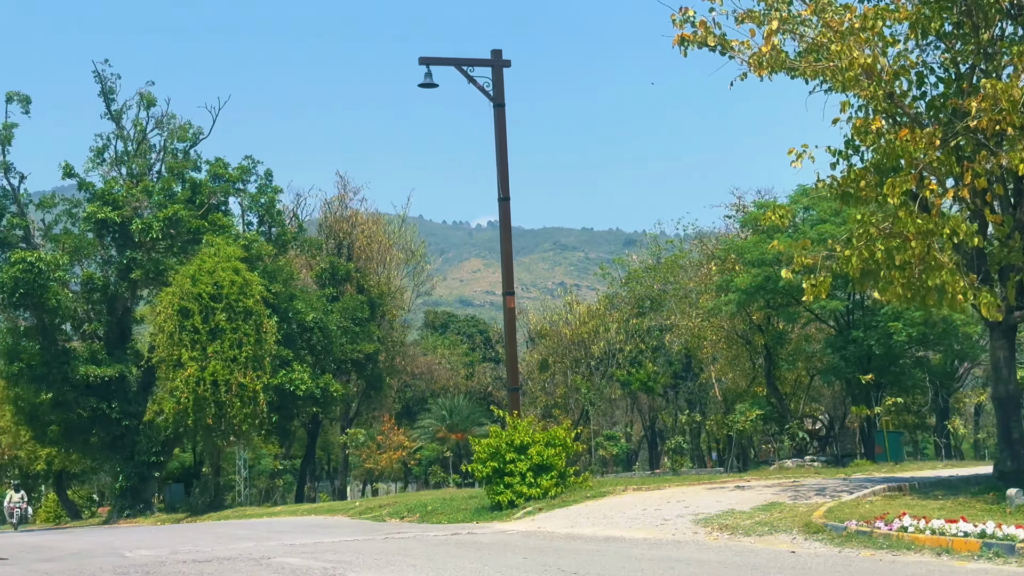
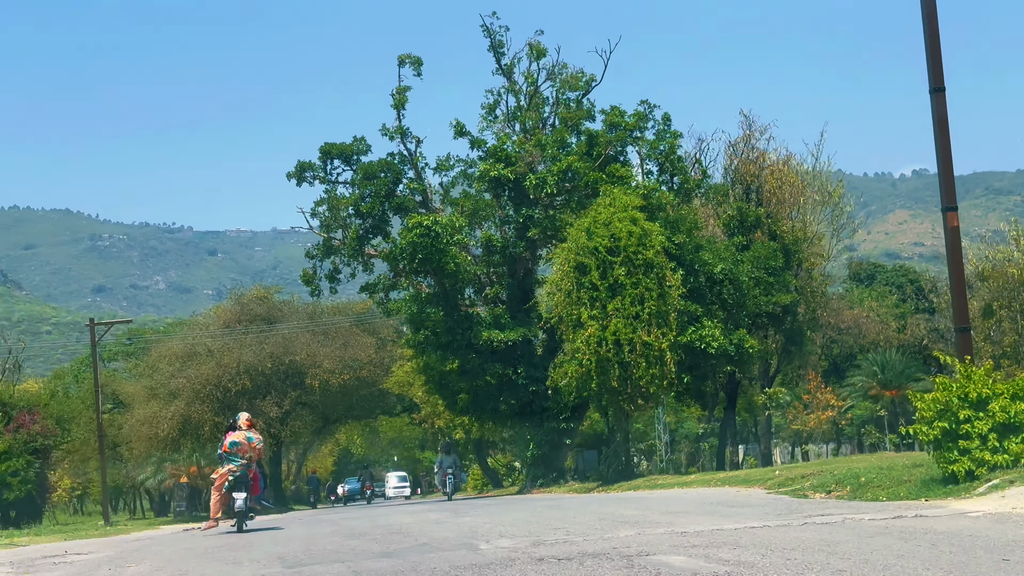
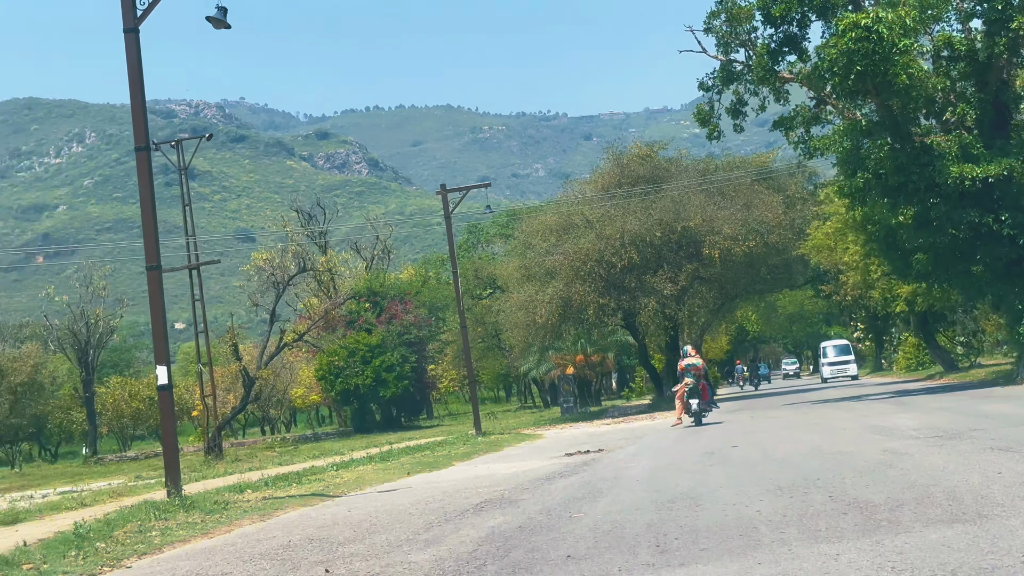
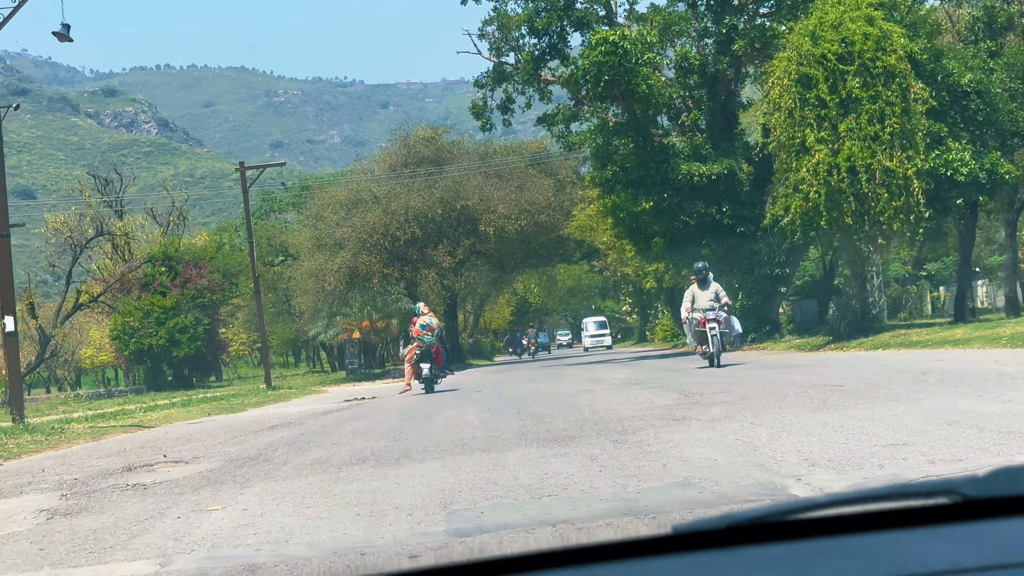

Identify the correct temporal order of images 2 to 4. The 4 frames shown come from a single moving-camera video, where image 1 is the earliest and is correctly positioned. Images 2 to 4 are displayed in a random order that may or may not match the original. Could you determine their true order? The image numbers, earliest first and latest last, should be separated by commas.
2, 4, 3
